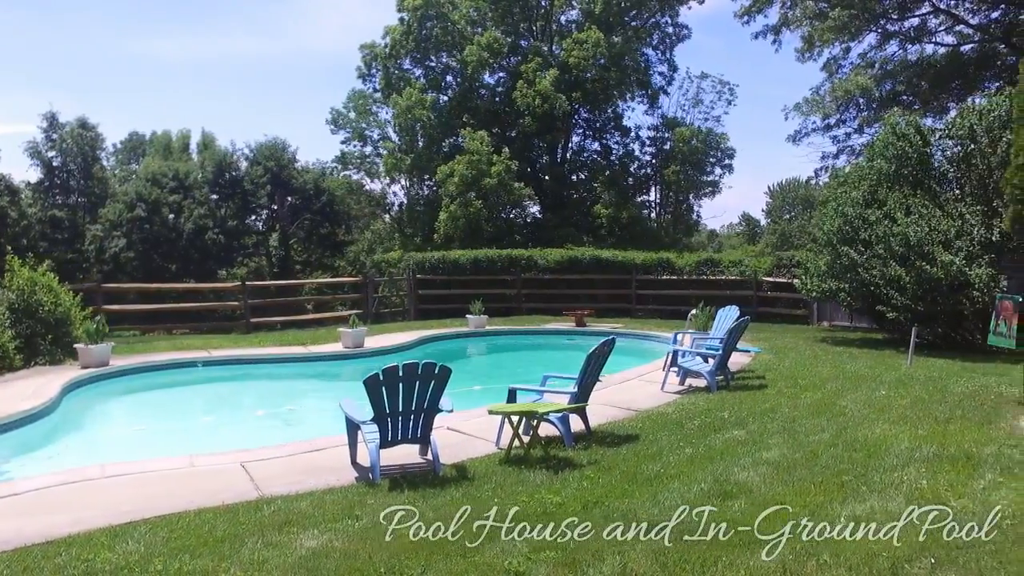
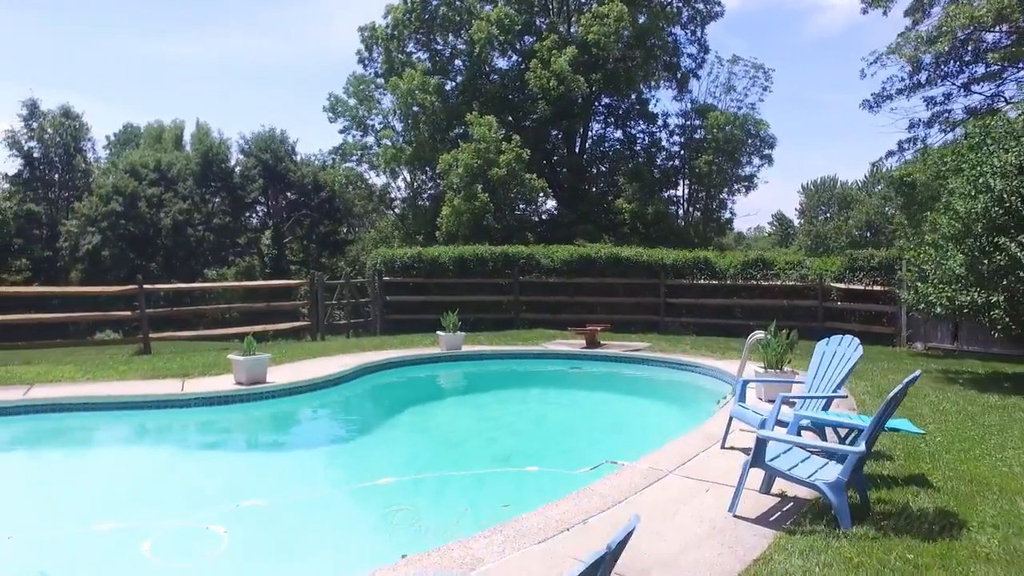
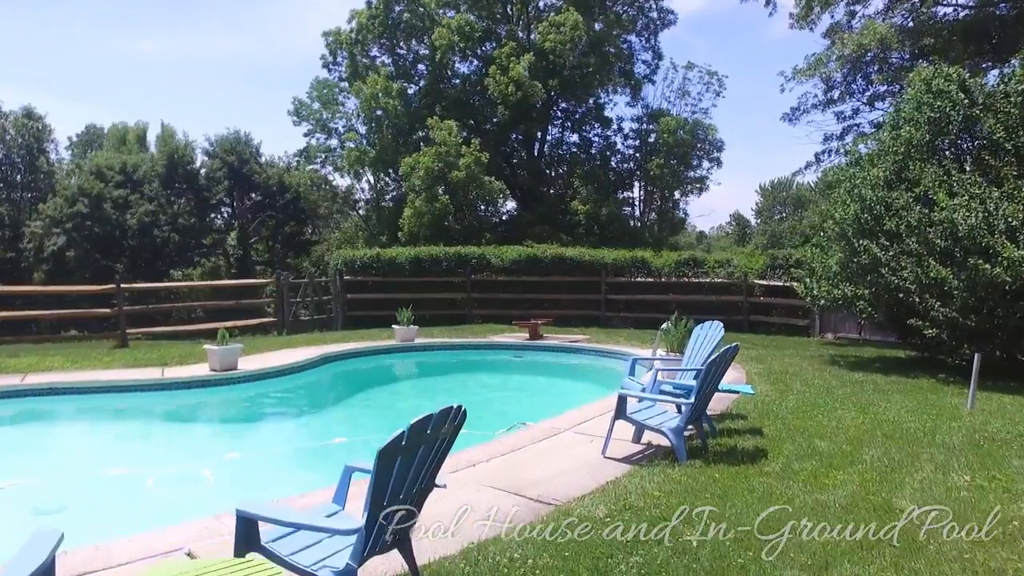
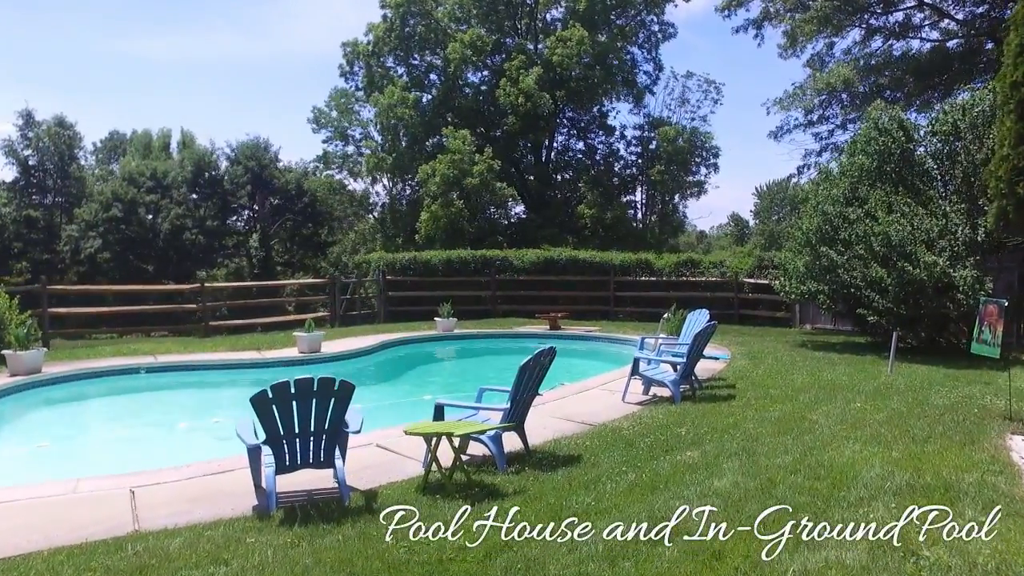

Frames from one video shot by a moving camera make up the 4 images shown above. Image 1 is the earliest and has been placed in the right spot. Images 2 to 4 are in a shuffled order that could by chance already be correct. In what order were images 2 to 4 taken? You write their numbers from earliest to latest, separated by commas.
4, 3, 2
